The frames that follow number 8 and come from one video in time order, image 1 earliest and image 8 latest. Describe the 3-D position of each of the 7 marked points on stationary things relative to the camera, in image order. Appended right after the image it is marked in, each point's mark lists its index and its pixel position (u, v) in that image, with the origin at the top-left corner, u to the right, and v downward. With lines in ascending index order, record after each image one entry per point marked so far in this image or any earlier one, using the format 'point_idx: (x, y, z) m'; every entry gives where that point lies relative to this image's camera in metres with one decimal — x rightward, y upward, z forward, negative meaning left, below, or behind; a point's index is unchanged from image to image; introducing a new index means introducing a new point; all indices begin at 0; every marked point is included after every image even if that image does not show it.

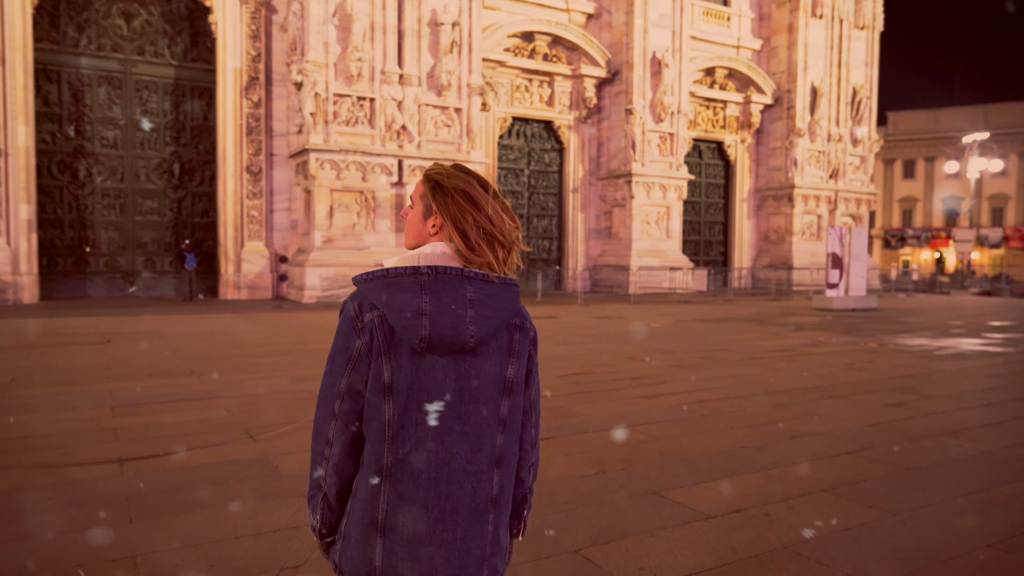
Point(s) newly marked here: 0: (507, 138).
0: (-0.2, +3.8, +18.7) m
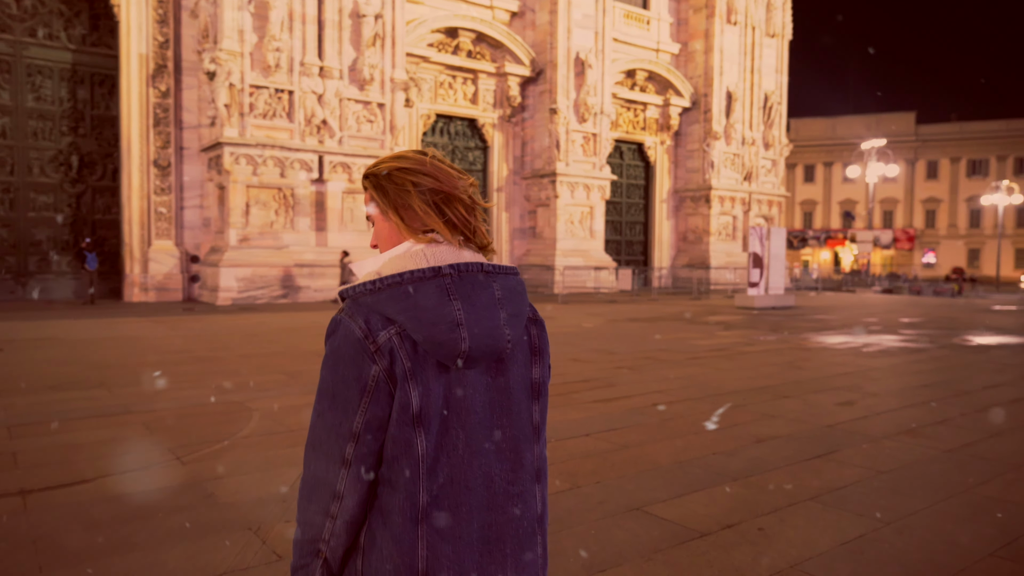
0: (-2.0, +3.8, +18.3) m
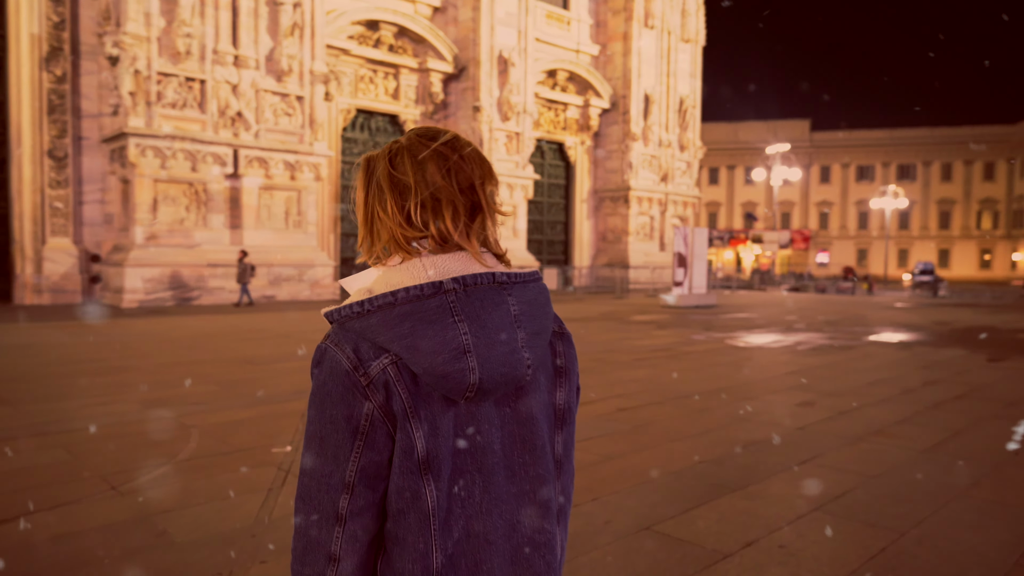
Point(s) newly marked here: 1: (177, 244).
0: (-3.9, +3.8, +17.7) m
1: (-5.9, +0.8, +13.0) m
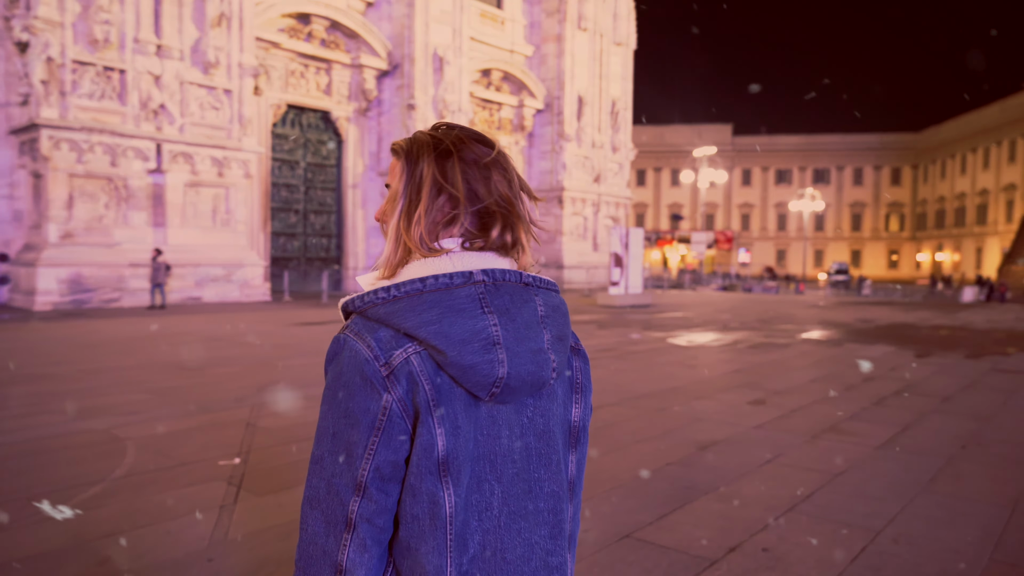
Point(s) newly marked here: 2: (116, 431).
0: (-5.4, +3.7, +17.1) m
1: (-6.9, +0.7, +12.3) m
2: (-2.2, -0.8, +4.0) m
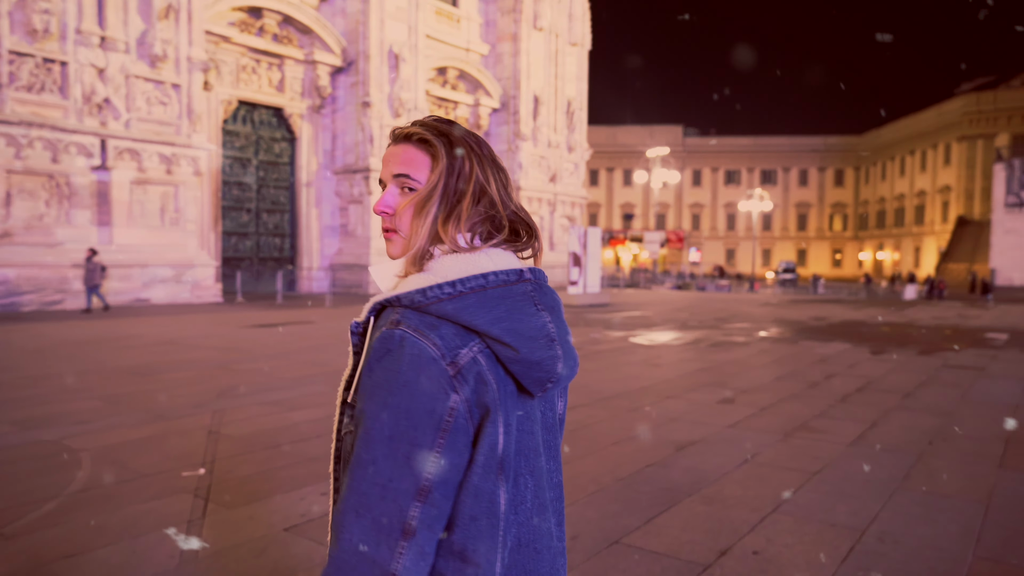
0: (-6.3, +3.7, +16.7) m
1: (-7.6, +0.7, +11.7) m
2: (-2.3, -0.8, +3.8) m
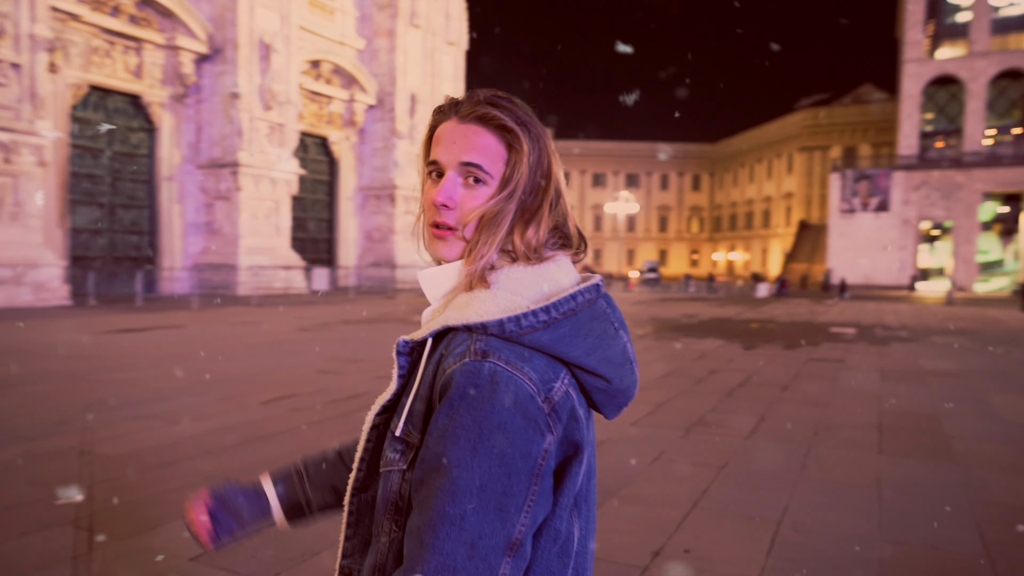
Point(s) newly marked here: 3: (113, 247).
0: (-8.9, +3.7, +15.3) m
1: (-9.3, +0.7, +10.2) m
2: (-2.7, -0.8, +3.3) m
3: (-8.6, +0.9, +15.9) m
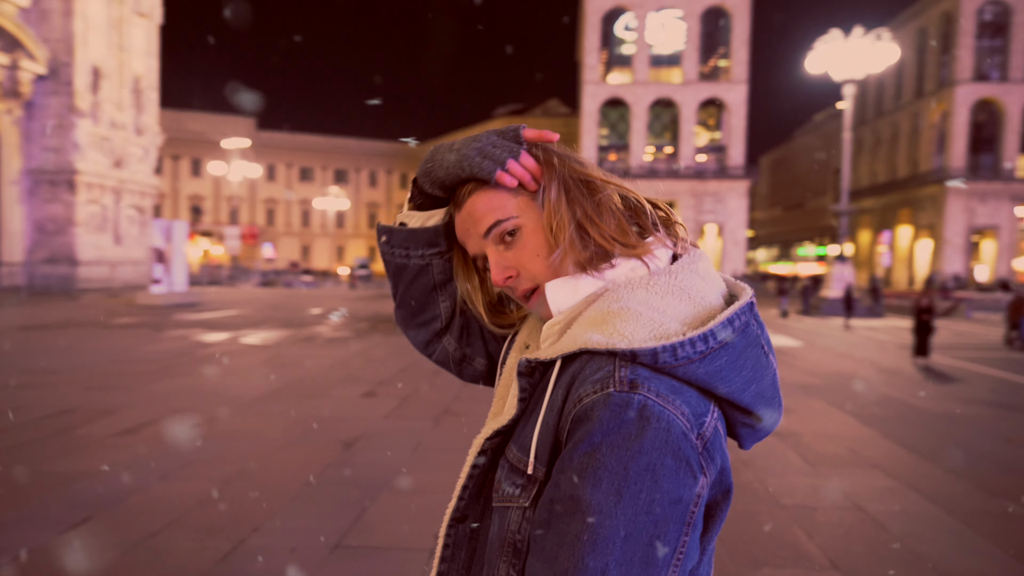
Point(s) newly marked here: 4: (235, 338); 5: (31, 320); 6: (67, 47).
0: (-13.8, +3.6, +10.9) m
1: (-12.2, +0.6, +6.1) m
2: (-3.5, -0.8, +2.2) m
3: (-13.7, +0.8, +11.6) m
4: (-4.1, -0.6, +11.1) m
5: (-7.5, -0.5, +11.4) m
6: (-12.0, +6.5, +19.9) m
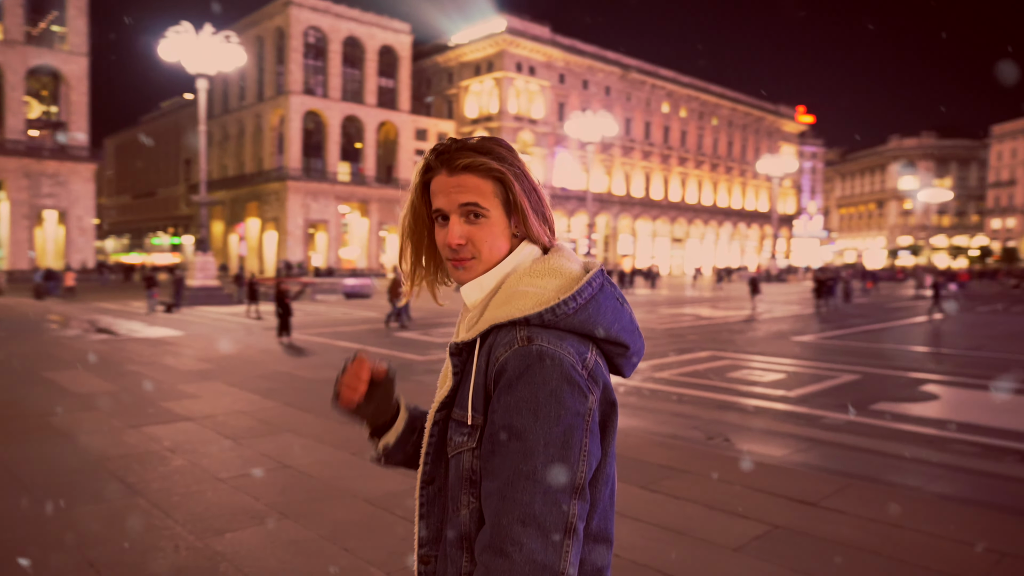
0: (-16.9, +3.1, -2.3) m
1: (-12.2, +0.2, -4.2) m
2: (-3.4, -0.9, -0.3) m
3: (-17.3, +0.3, -1.7) m
4: (-10.5, -0.7, +5.2) m
5: (-13.0, -0.8, +2.9) m
6: (-22.4, +6.0, +5.0) m
